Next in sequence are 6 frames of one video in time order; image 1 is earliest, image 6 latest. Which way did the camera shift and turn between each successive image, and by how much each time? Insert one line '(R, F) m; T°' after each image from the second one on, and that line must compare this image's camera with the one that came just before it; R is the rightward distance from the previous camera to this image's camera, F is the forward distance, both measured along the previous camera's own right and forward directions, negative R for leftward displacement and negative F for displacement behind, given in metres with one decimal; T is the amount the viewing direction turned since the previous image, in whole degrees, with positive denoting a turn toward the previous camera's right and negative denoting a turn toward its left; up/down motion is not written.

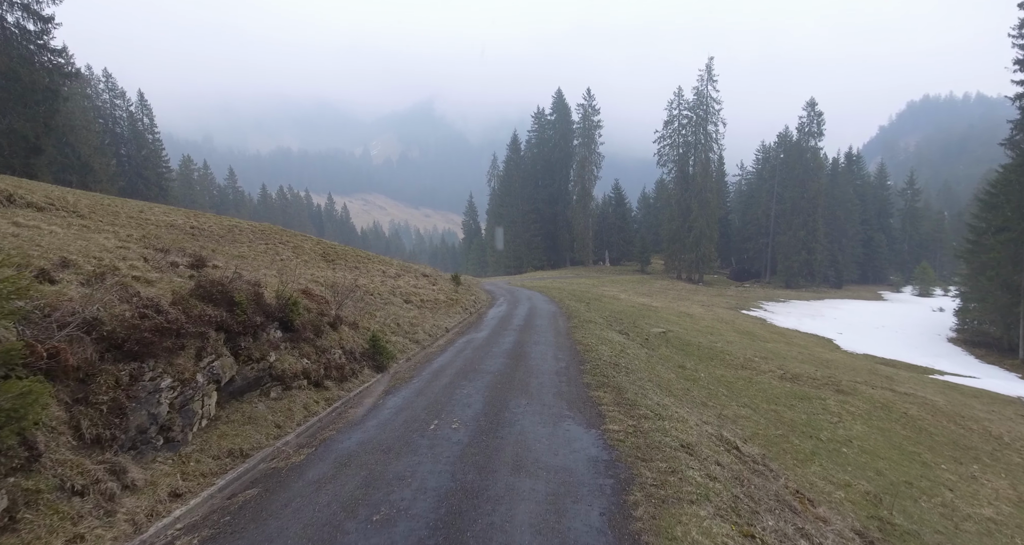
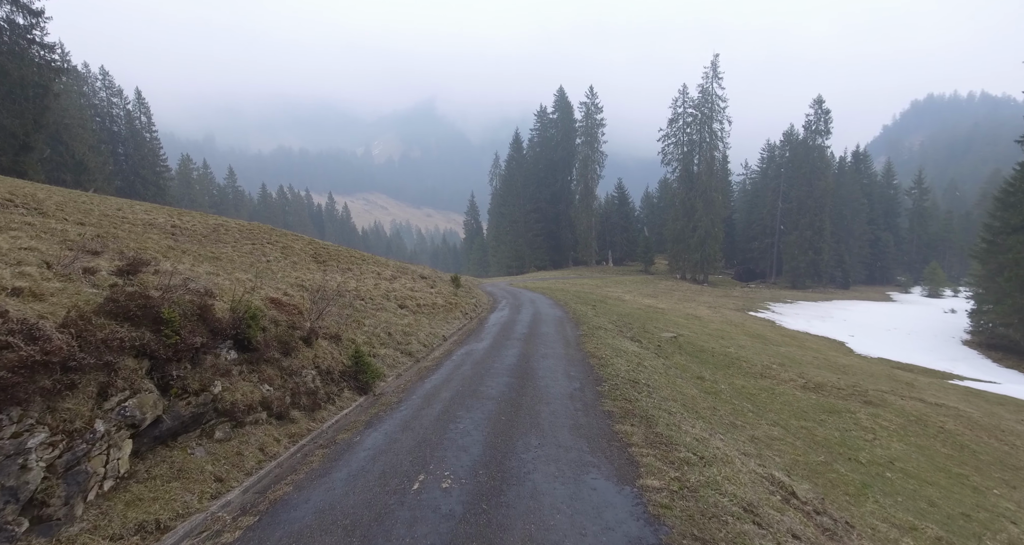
(-0.1, +1.6) m; 0°
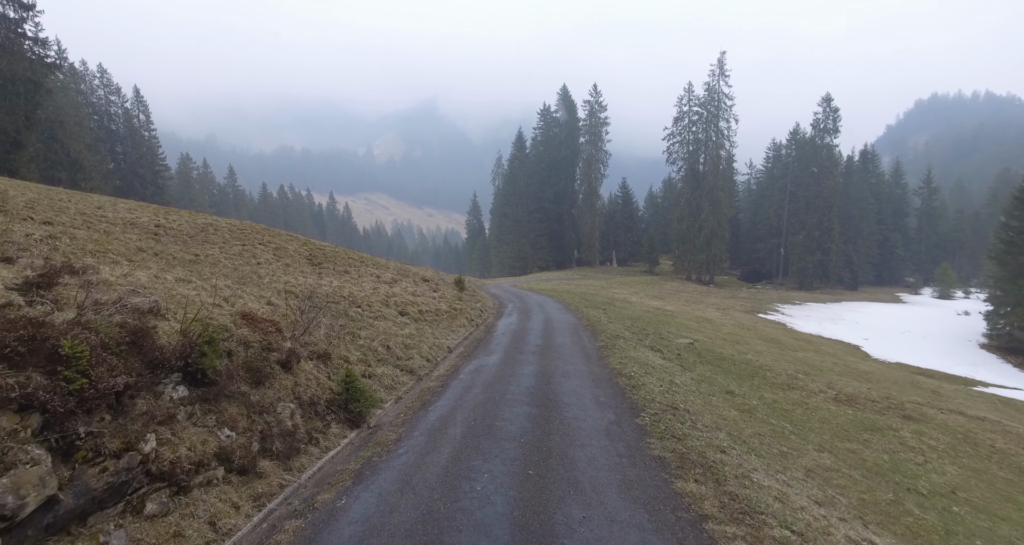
(-0.3, +1.6) m; 0°
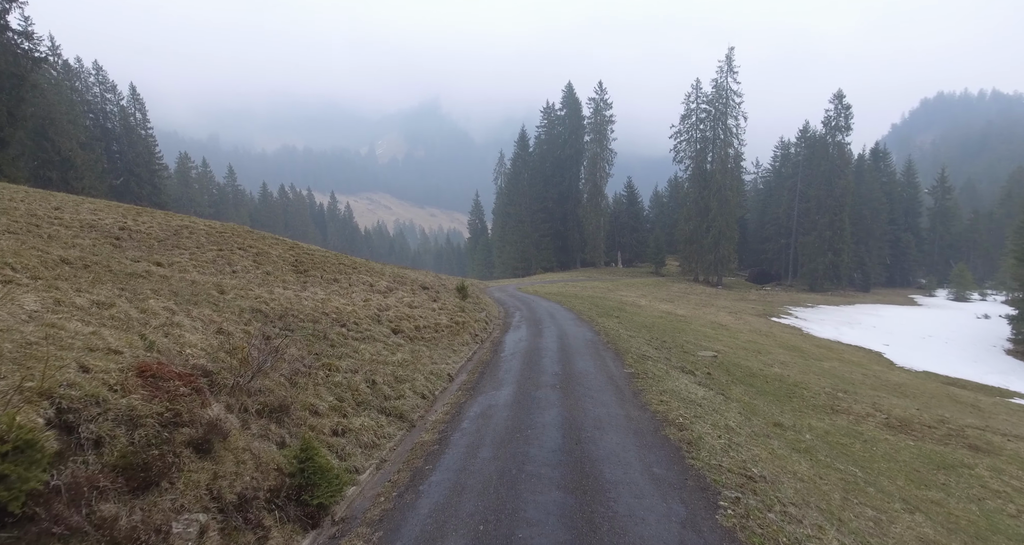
(-0.2, +2.4) m; 0°
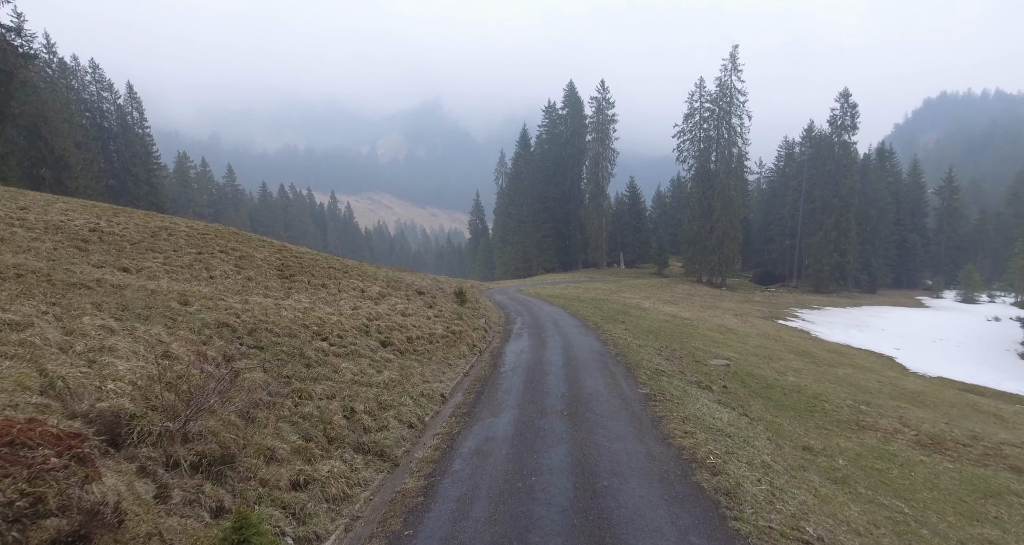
(0.0, +1.4) m; 0°
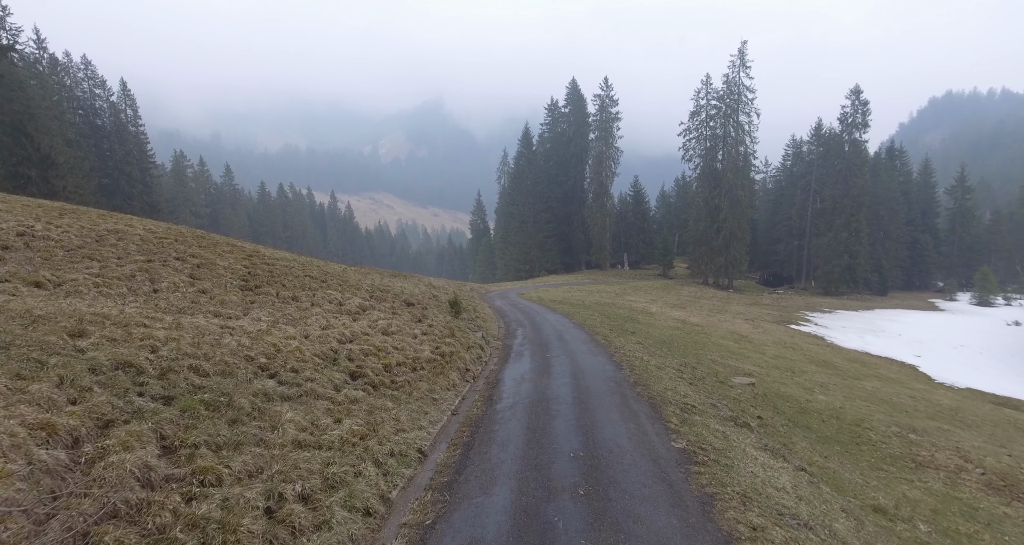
(+0.1, +2.5) m; 0°
